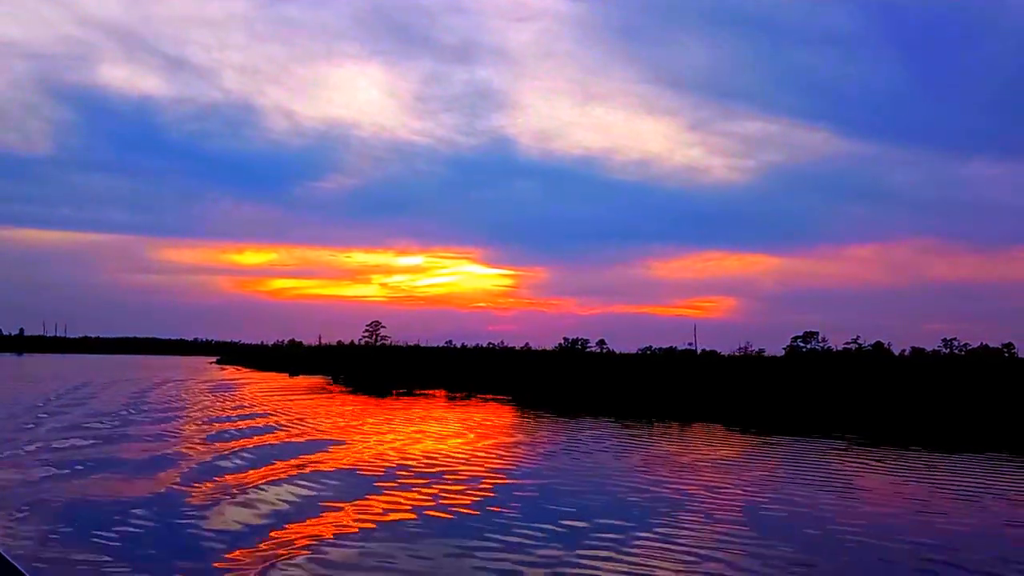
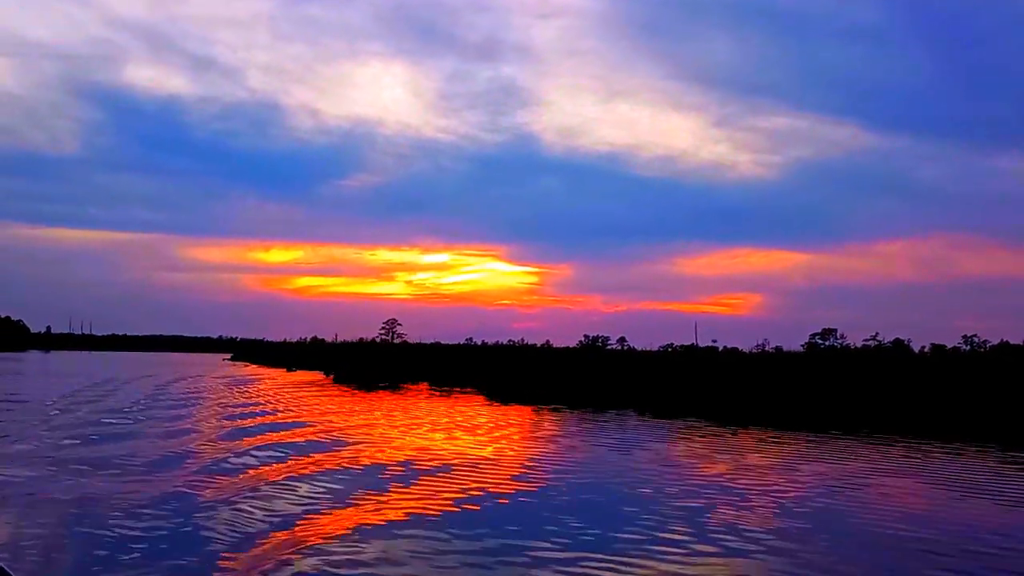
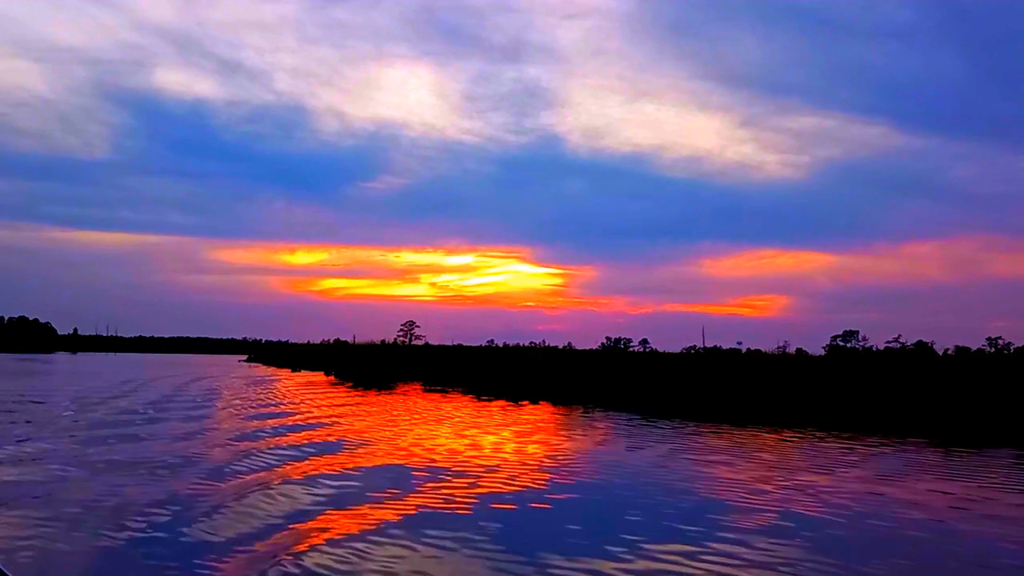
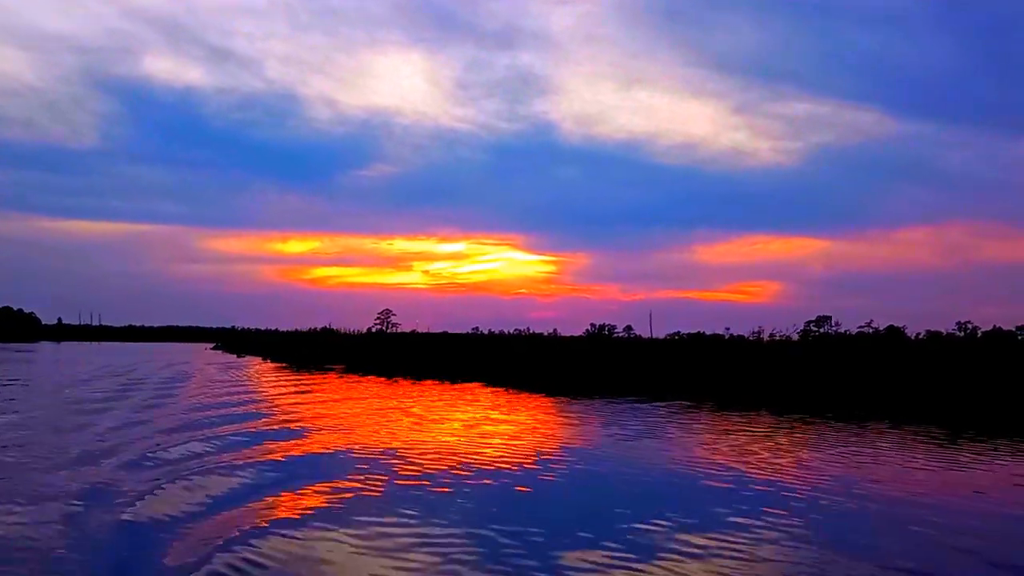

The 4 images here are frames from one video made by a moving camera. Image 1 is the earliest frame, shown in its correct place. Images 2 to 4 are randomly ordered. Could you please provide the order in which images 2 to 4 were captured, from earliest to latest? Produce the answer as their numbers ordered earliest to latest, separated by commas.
2, 3, 4
